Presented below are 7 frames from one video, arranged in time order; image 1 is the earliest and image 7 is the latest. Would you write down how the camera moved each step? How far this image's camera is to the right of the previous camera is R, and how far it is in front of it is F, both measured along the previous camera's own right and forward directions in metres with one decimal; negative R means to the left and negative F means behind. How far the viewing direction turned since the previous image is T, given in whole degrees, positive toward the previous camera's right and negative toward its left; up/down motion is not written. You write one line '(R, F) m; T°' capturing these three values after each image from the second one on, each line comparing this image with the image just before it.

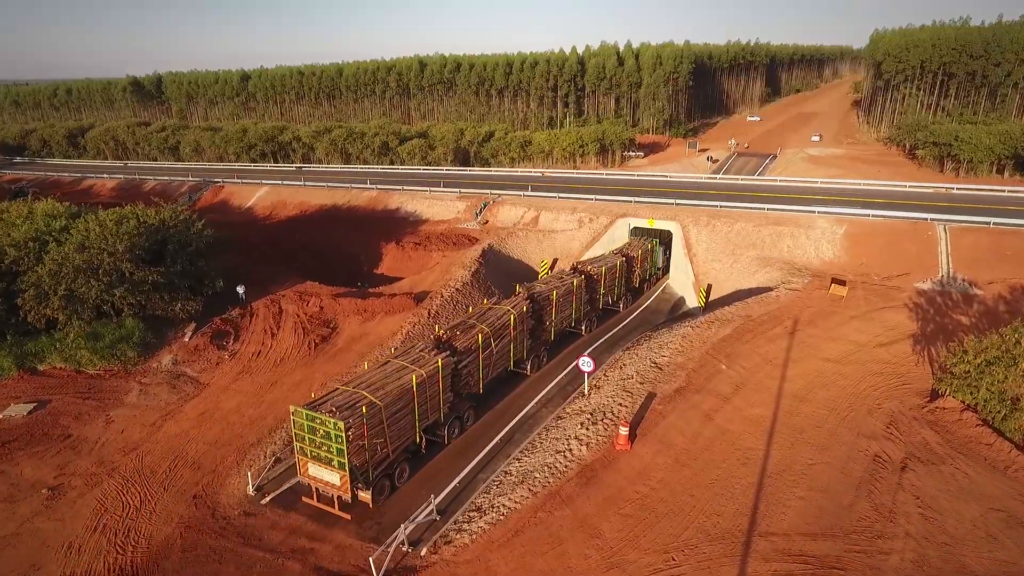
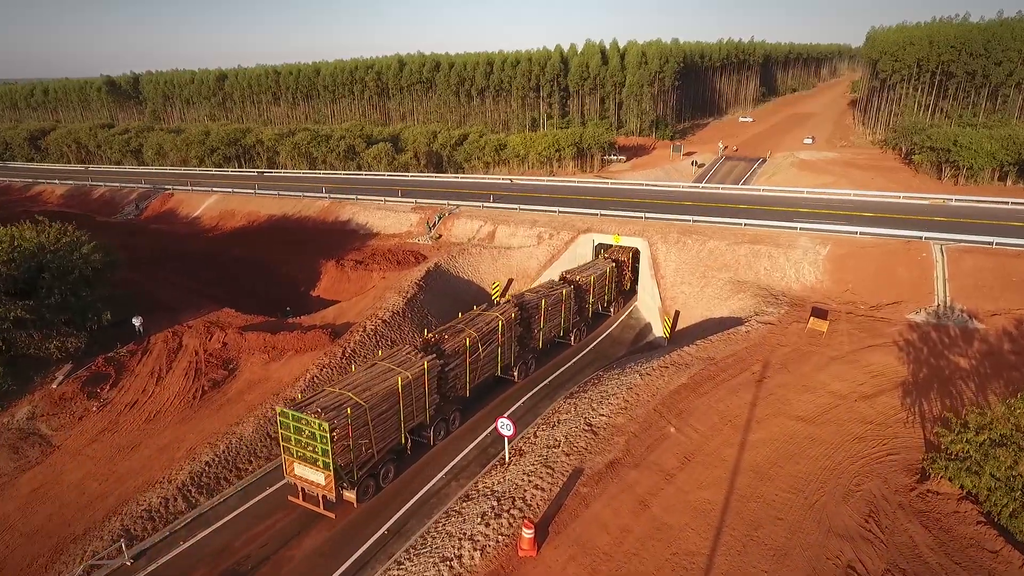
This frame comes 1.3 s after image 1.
(+2.4, +3.2) m; 0°
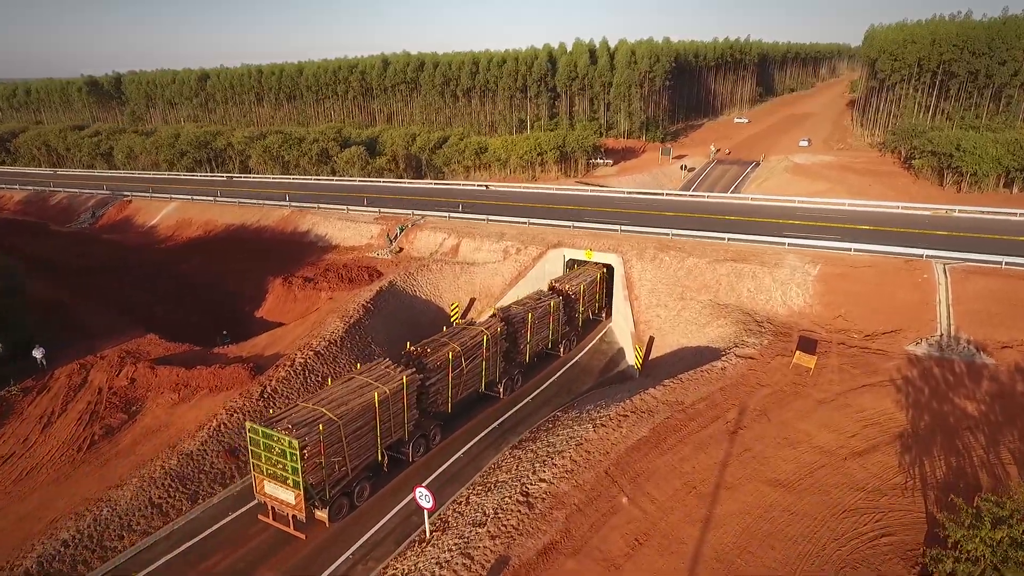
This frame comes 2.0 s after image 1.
(+1.7, +2.5) m; 0°
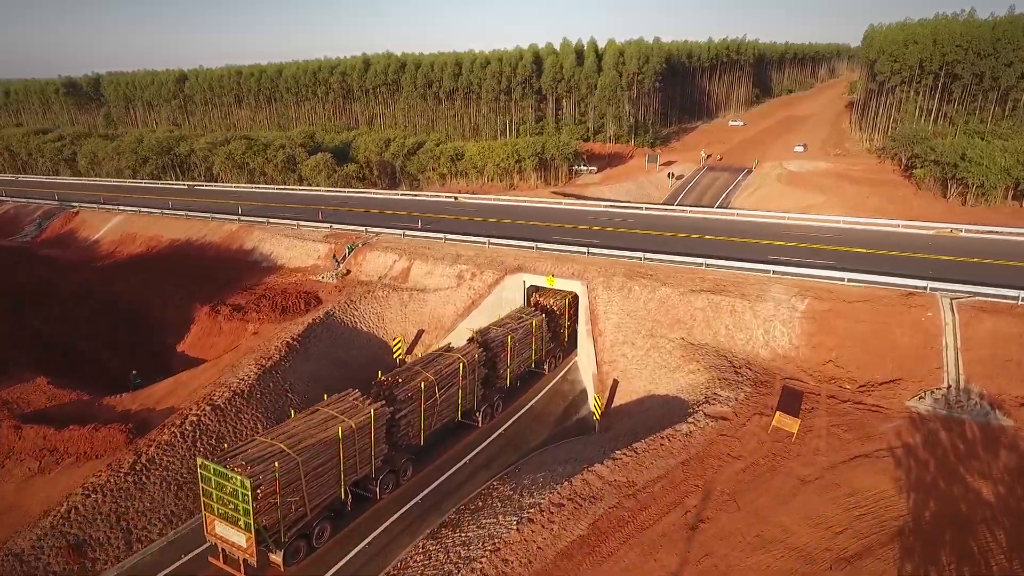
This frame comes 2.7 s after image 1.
(+1.9, +2.9) m; 0°
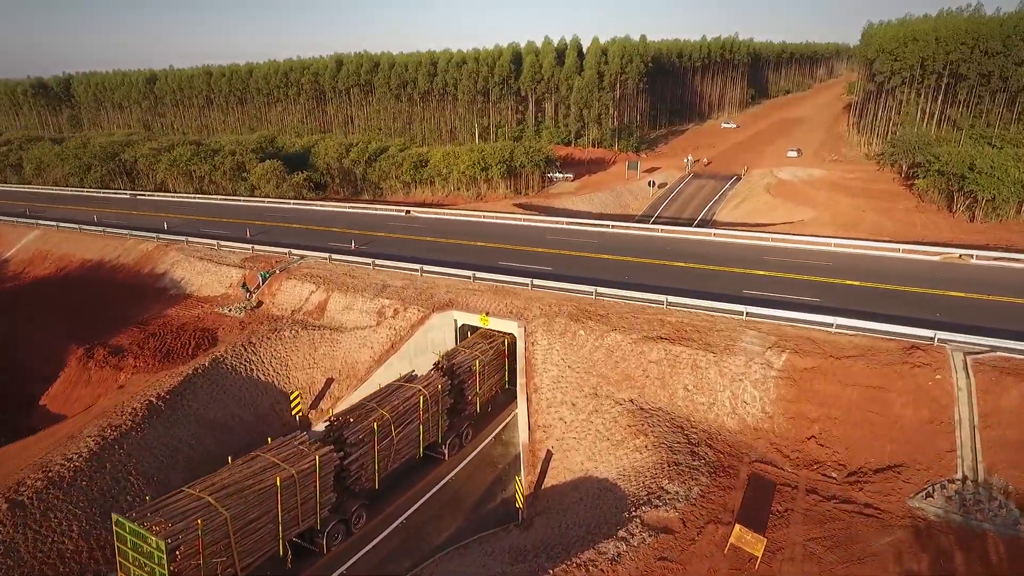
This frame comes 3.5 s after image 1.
(+2.4, +3.8) m; 0°
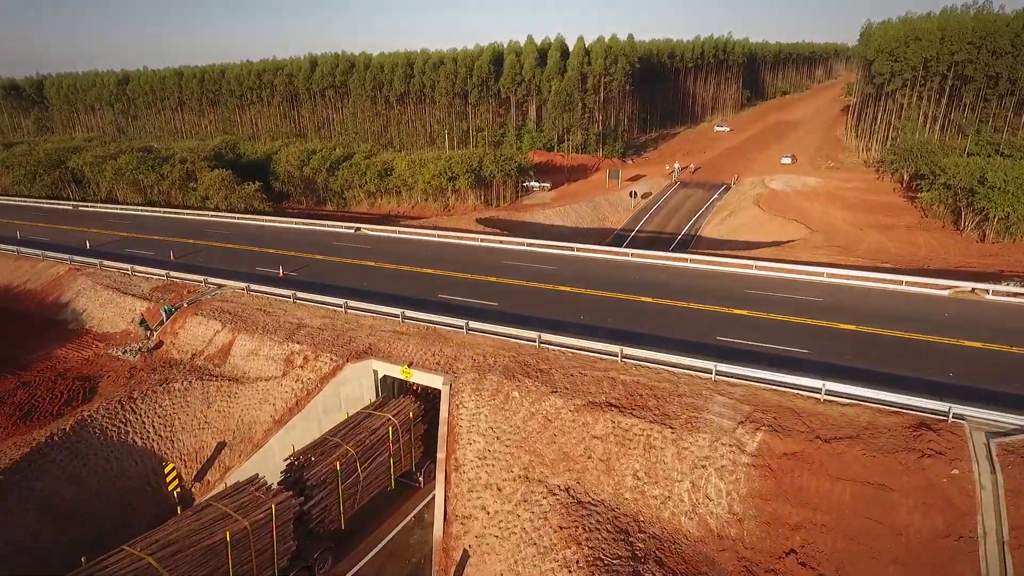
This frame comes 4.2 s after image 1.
(+2.0, +3.3) m; 0°
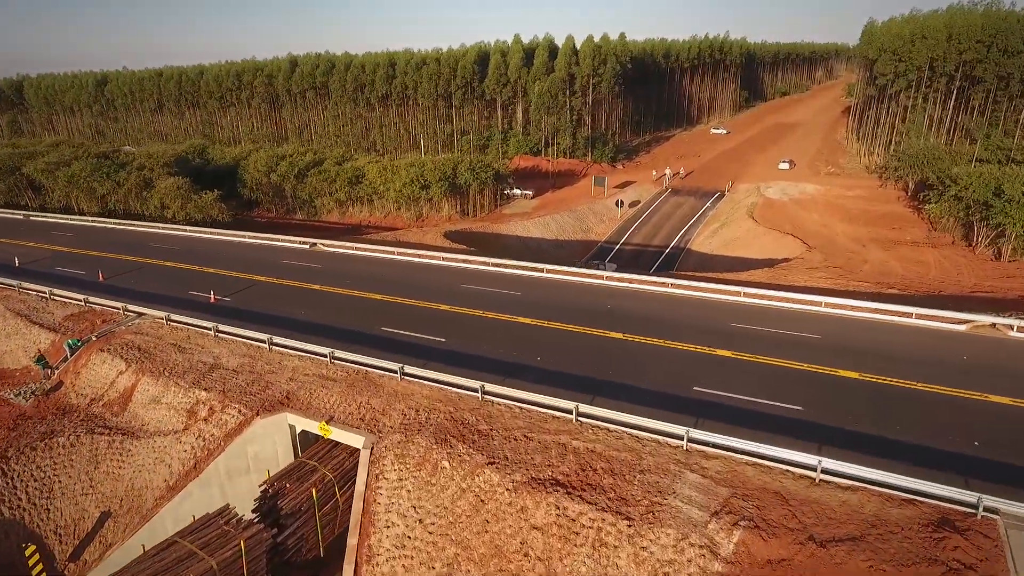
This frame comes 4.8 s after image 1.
(+1.5, +2.7) m; 0°
